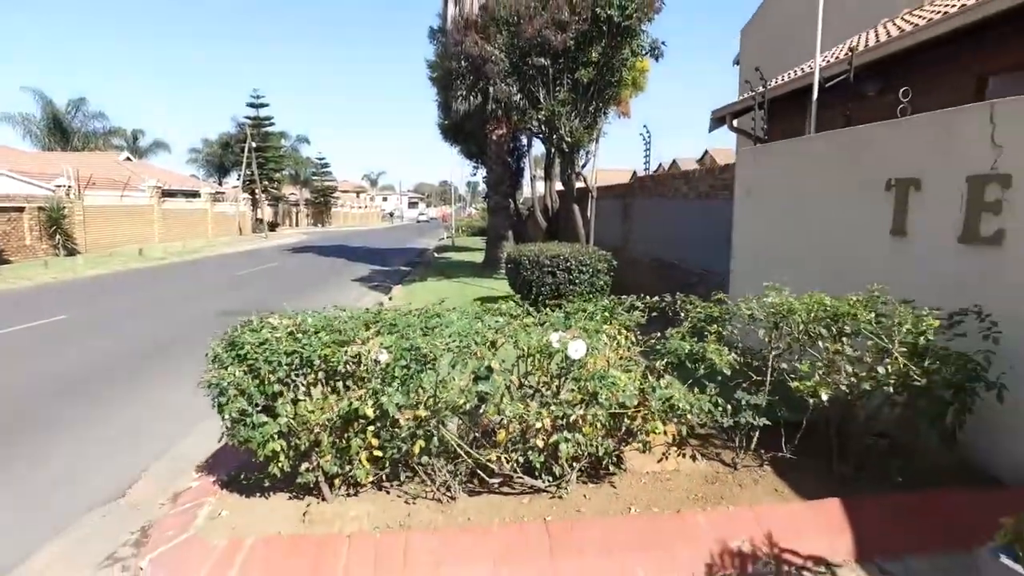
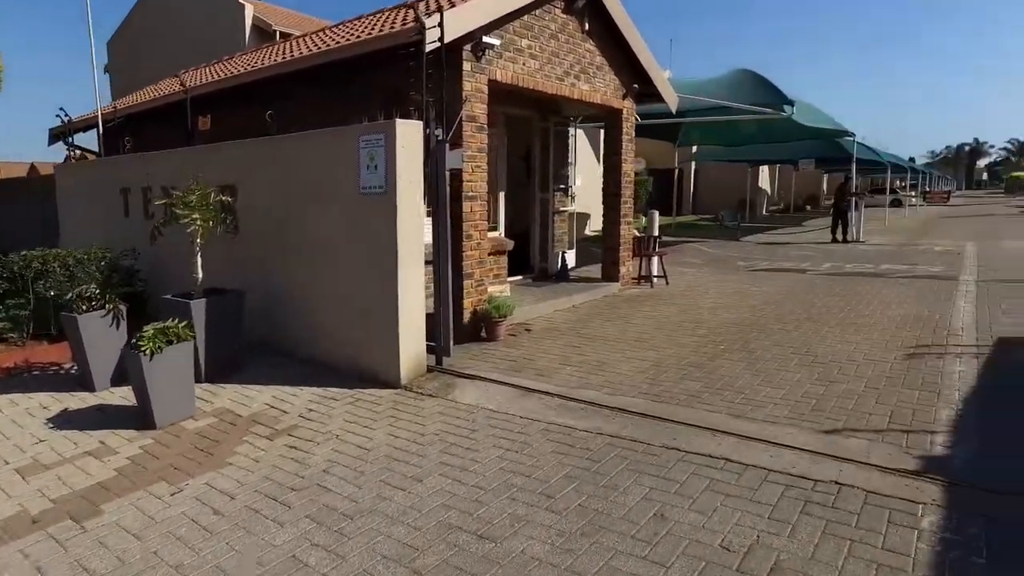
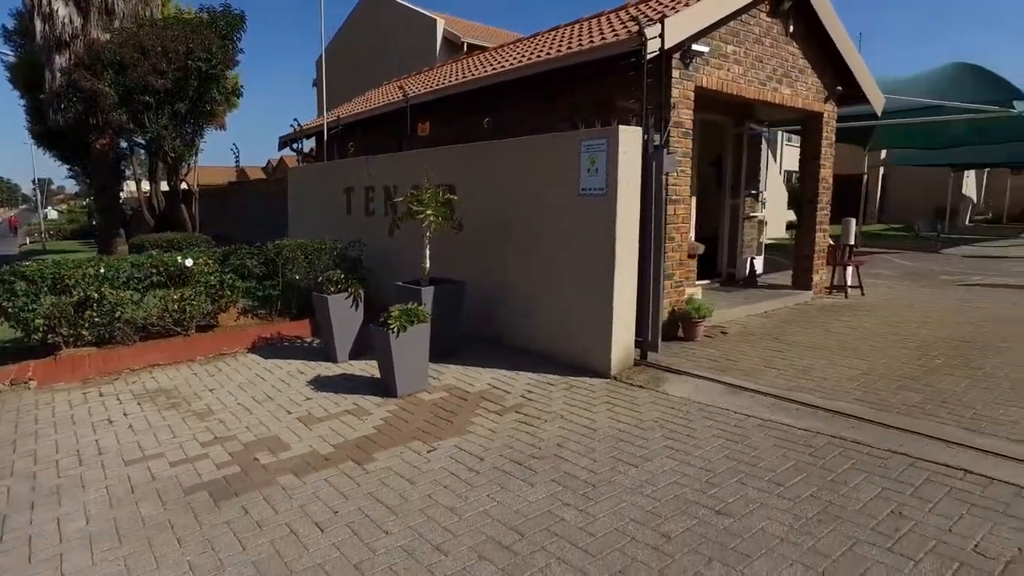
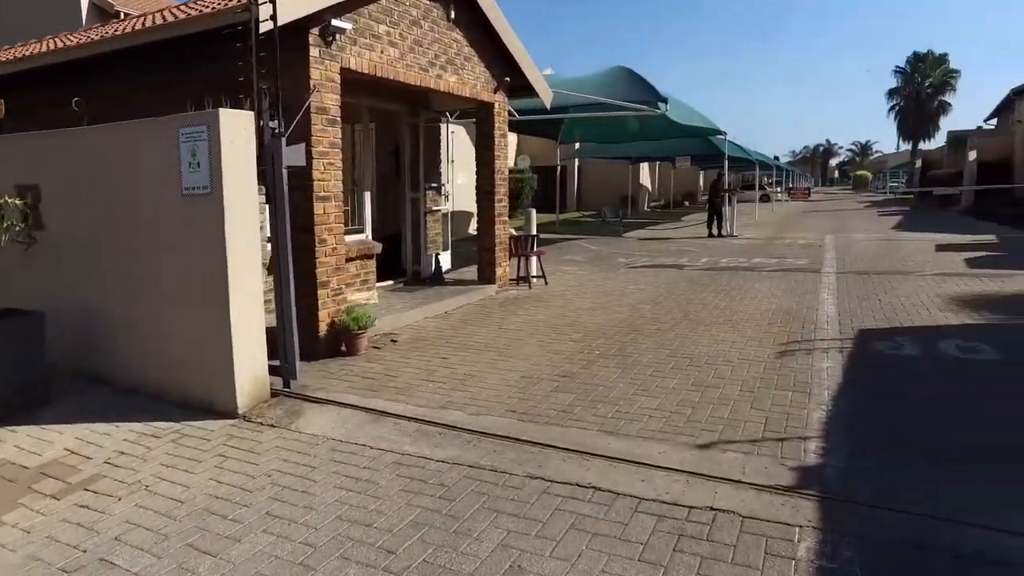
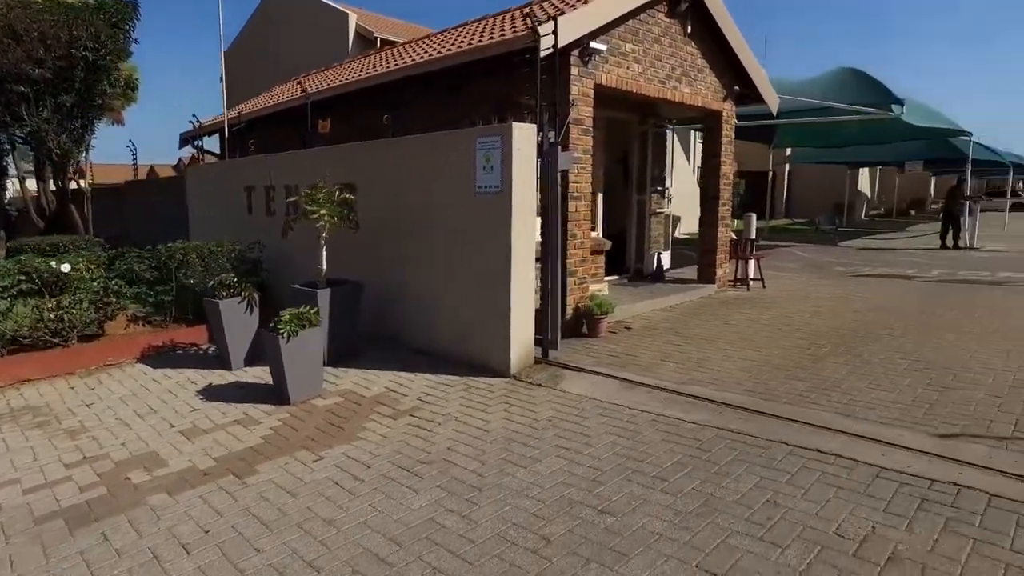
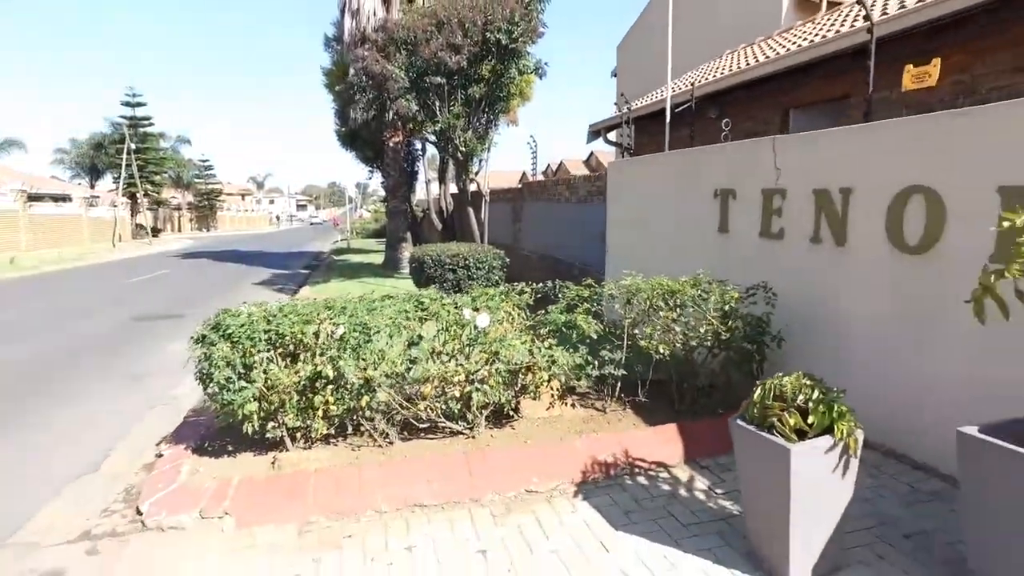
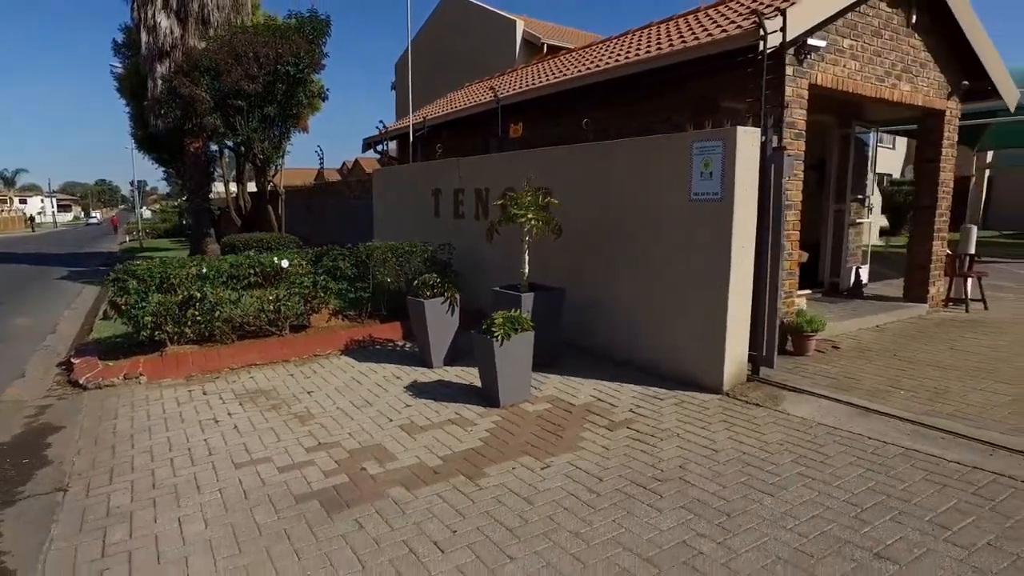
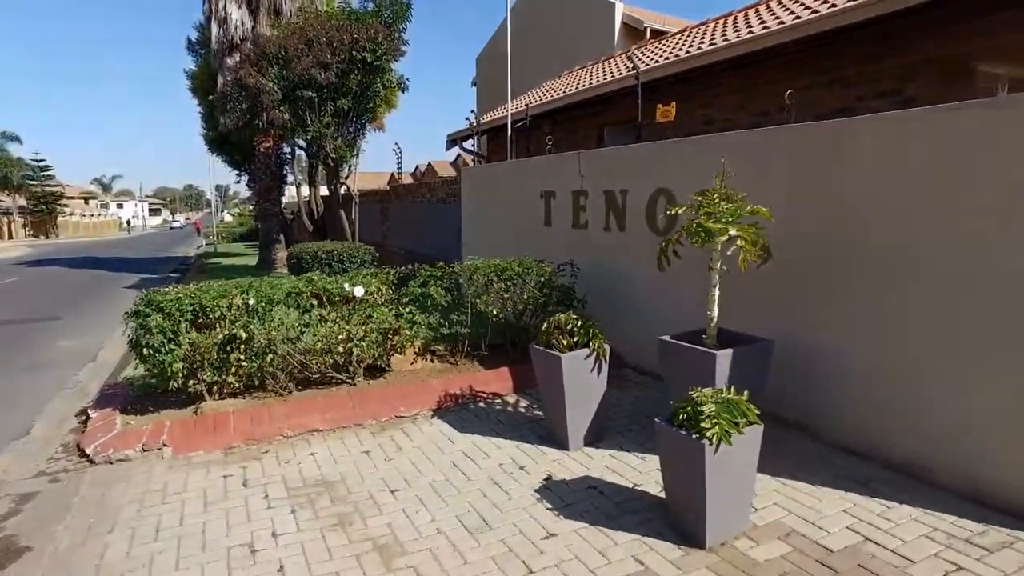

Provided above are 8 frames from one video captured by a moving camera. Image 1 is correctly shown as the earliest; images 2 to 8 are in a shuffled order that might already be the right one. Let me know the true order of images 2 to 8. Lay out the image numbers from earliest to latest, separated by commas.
6, 8, 7, 3, 5, 2, 4
